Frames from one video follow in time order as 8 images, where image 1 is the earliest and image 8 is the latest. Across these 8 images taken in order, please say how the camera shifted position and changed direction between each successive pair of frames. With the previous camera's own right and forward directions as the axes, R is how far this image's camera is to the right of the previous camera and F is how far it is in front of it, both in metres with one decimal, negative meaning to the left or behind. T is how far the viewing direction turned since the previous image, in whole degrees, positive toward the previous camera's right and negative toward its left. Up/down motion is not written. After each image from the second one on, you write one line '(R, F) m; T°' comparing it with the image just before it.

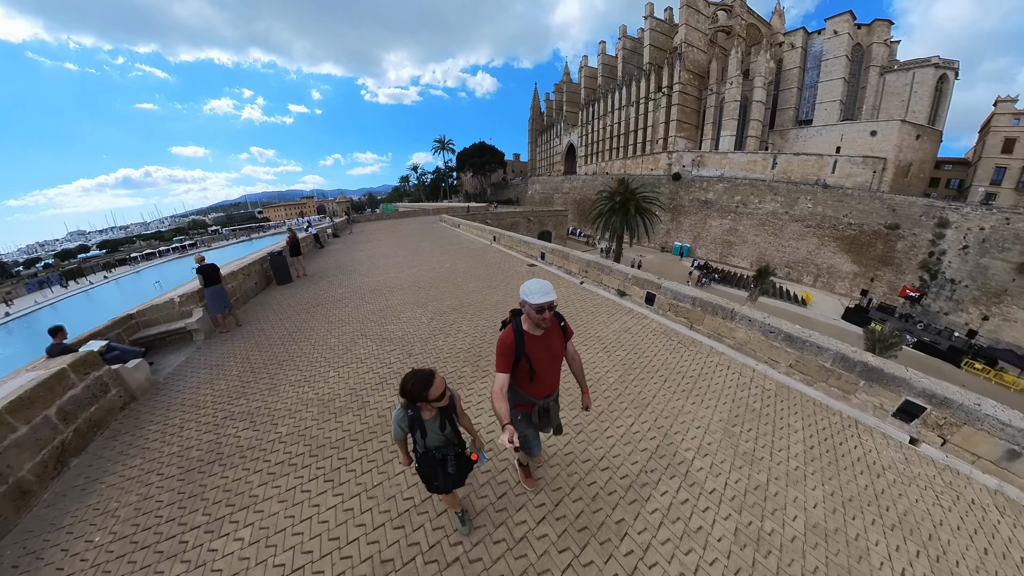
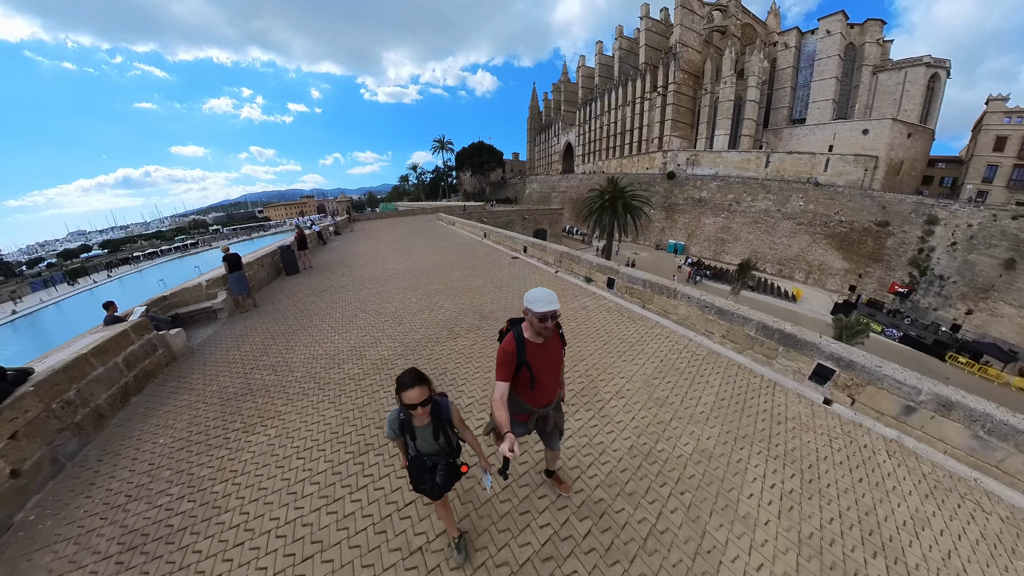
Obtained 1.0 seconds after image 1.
(+0.2, -0.5) m; 0°
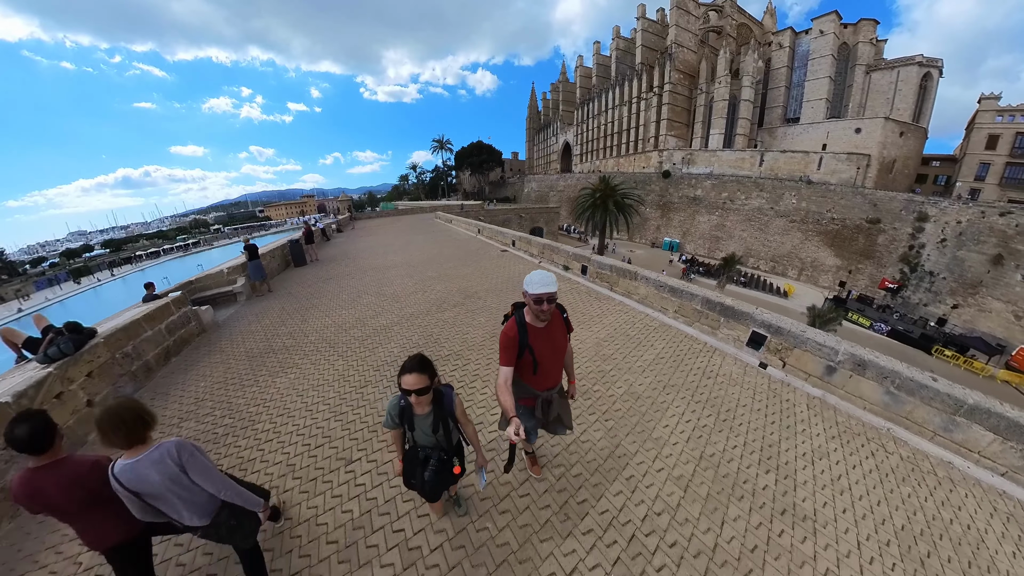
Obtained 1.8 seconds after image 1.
(+0.2, -0.5) m; 0°
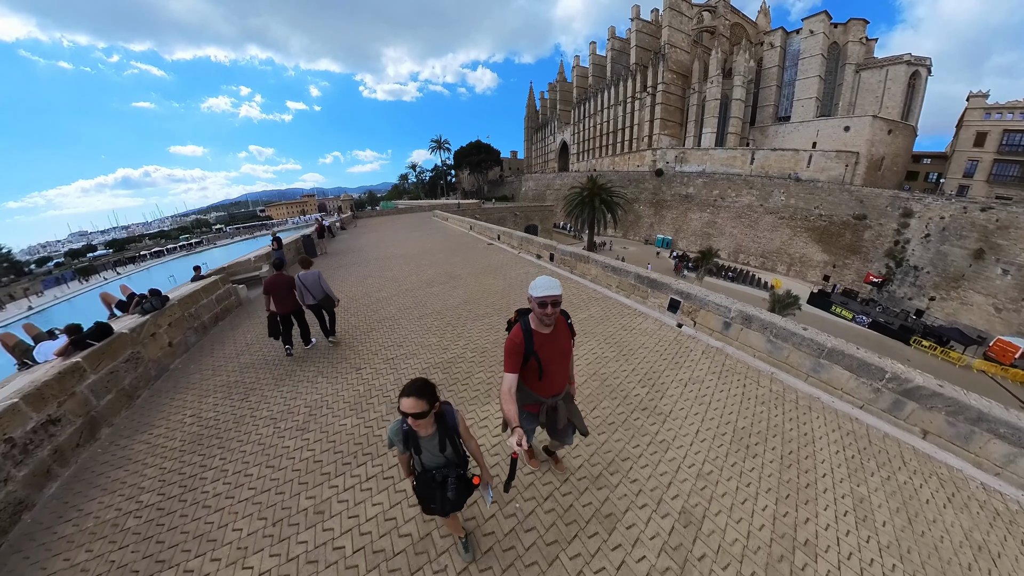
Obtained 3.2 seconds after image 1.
(+0.3, -0.8) m; 0°
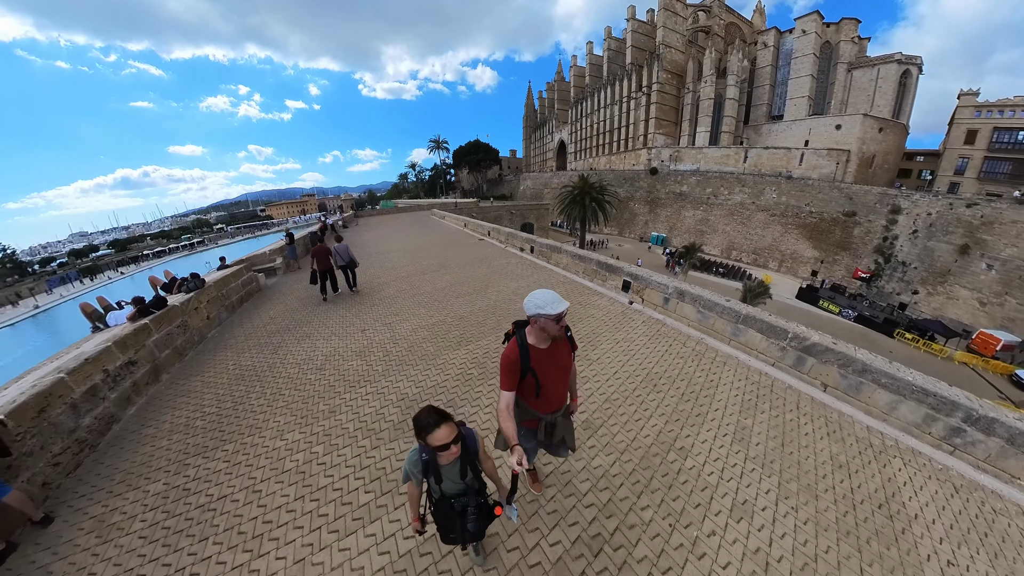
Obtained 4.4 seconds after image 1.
(+0.2, -0.6) m; 0°
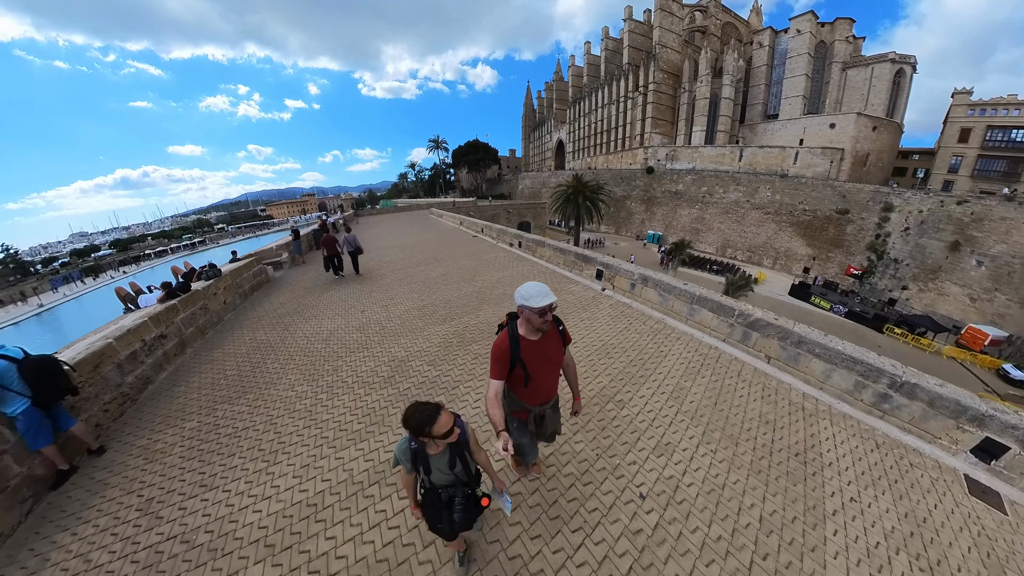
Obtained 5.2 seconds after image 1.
(+0.2, -0.4) m; 0°
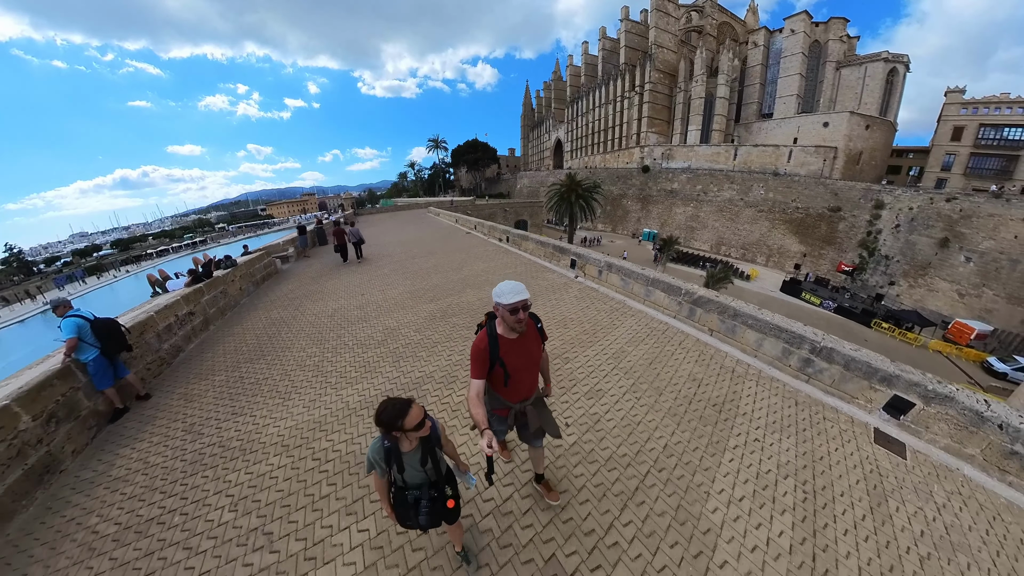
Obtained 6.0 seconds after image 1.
(+0.2, -0.5) m; 0°
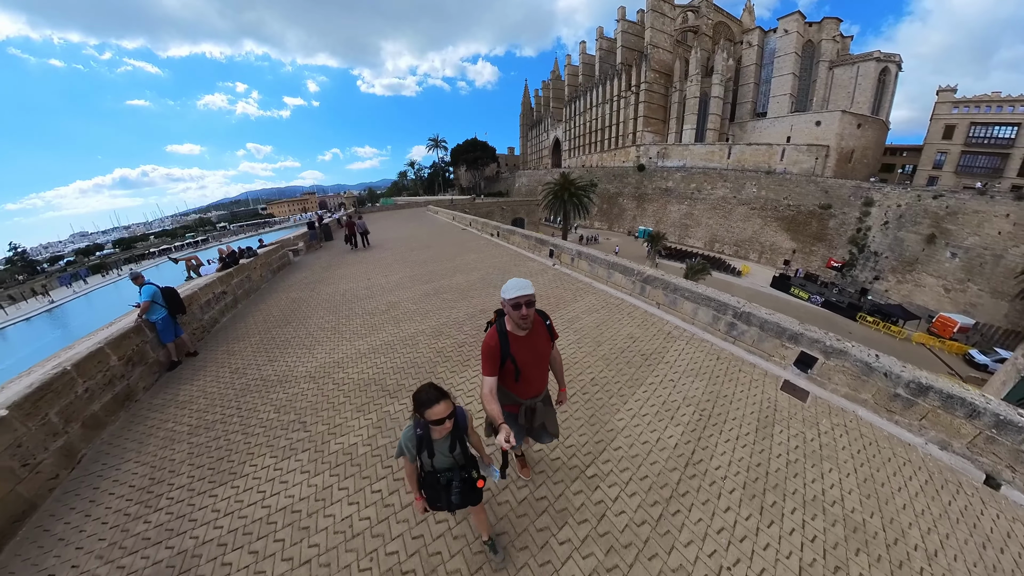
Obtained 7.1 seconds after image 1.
(+0.2, -0.7) m; 0°
